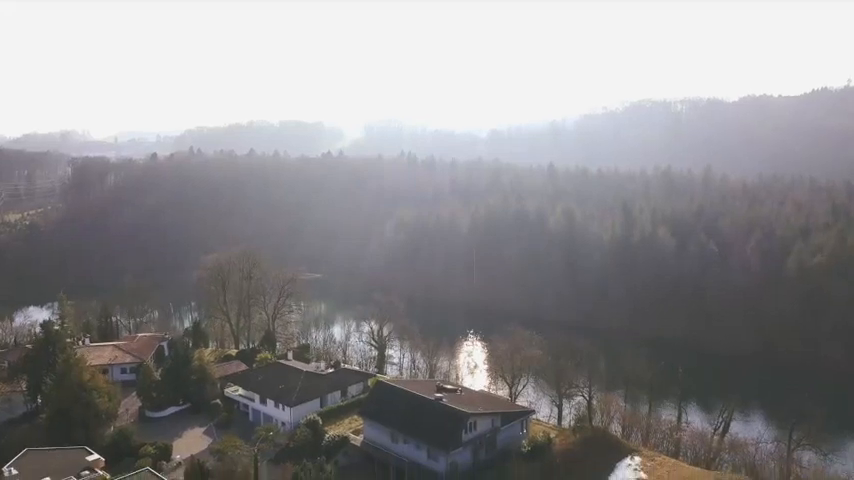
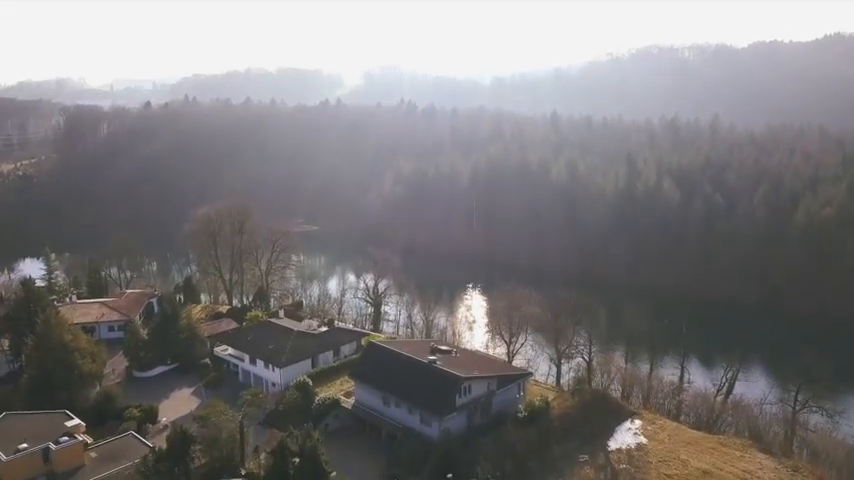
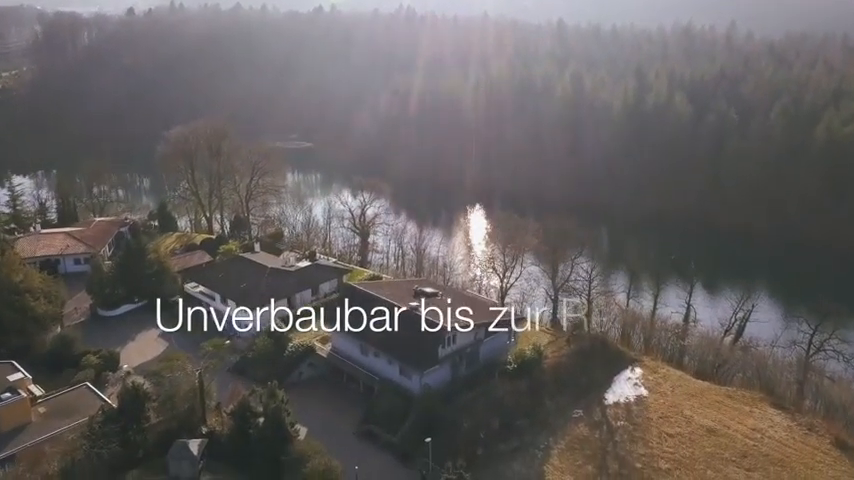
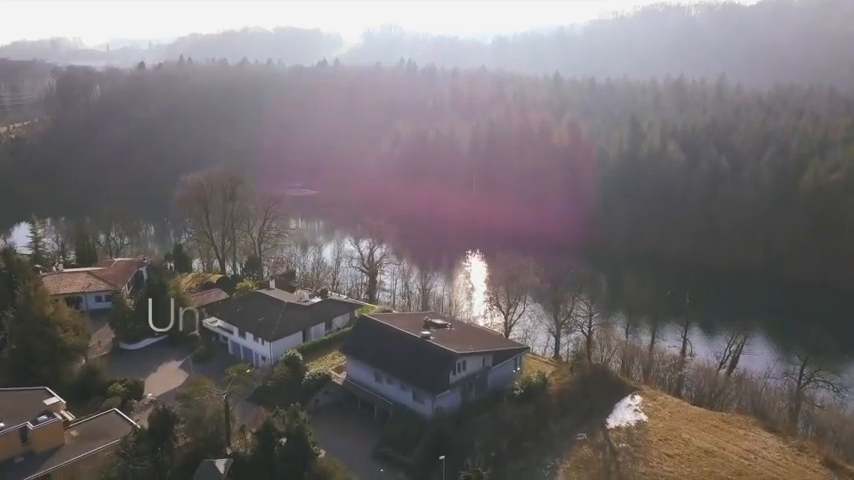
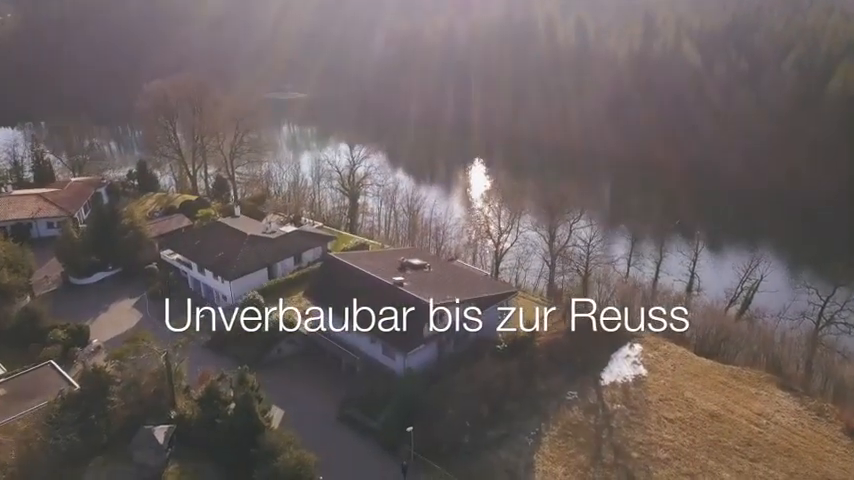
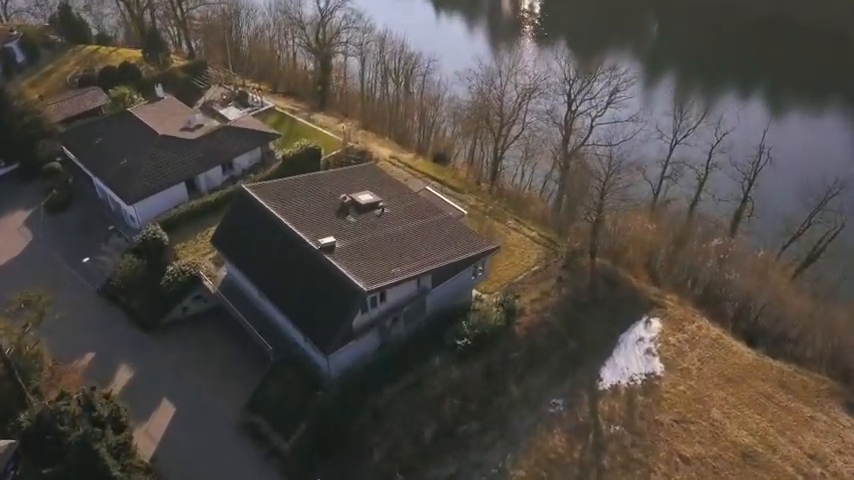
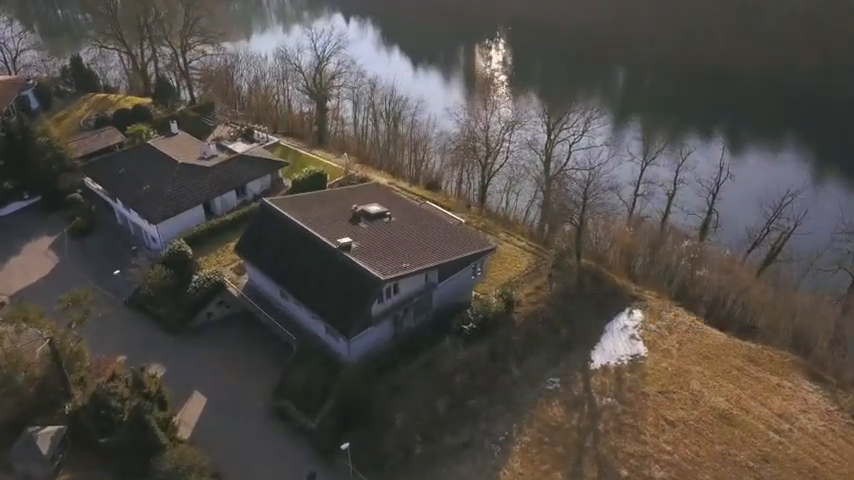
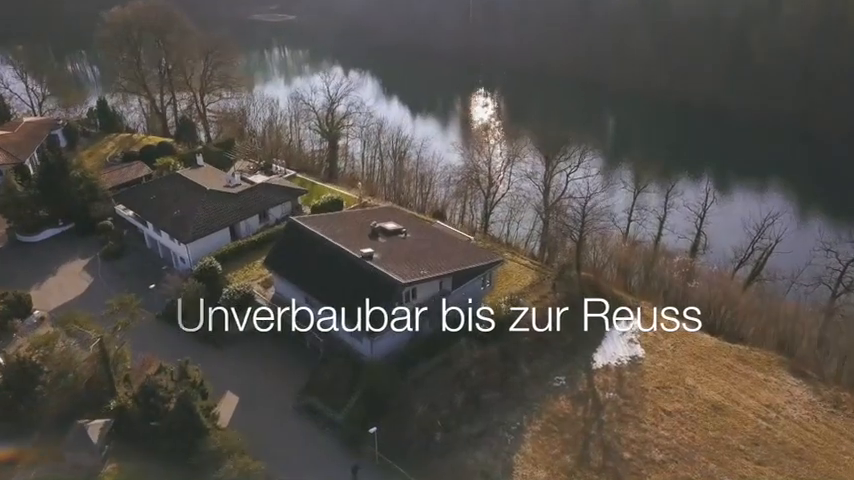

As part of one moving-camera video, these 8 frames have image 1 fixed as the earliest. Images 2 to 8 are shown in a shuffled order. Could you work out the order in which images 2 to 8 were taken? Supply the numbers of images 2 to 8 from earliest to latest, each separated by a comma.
2, 4, 3, 5, 8, 7, 6
